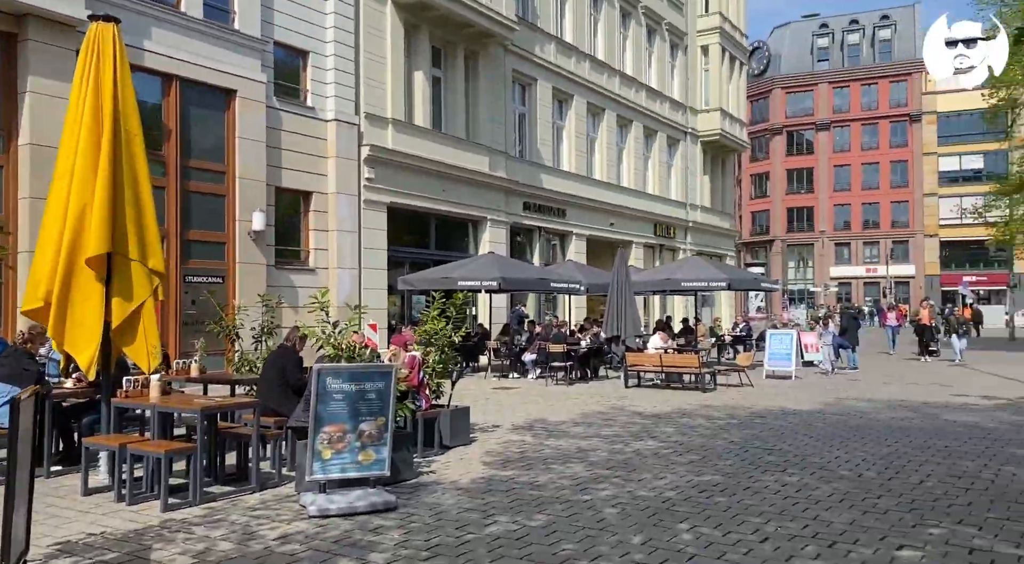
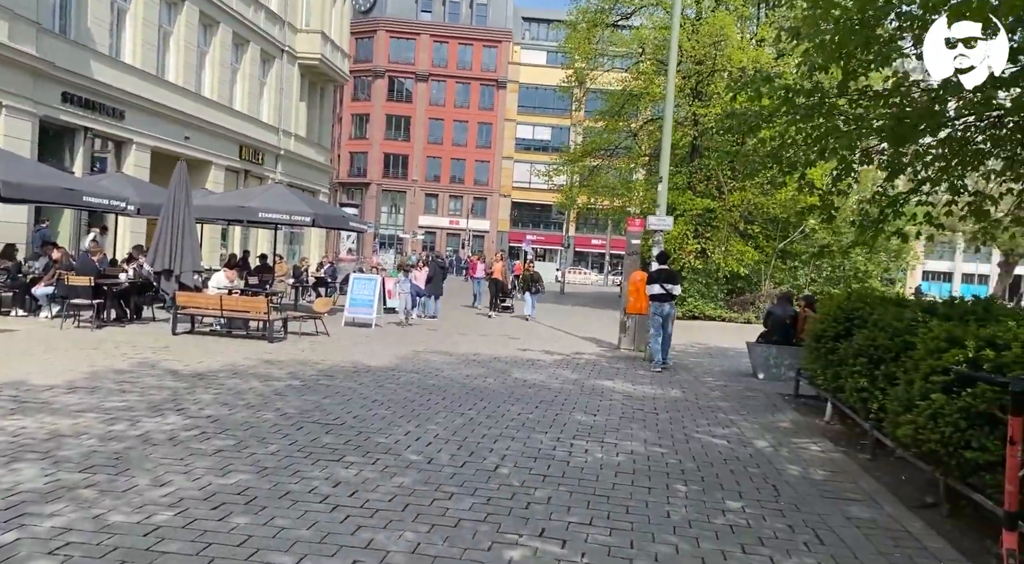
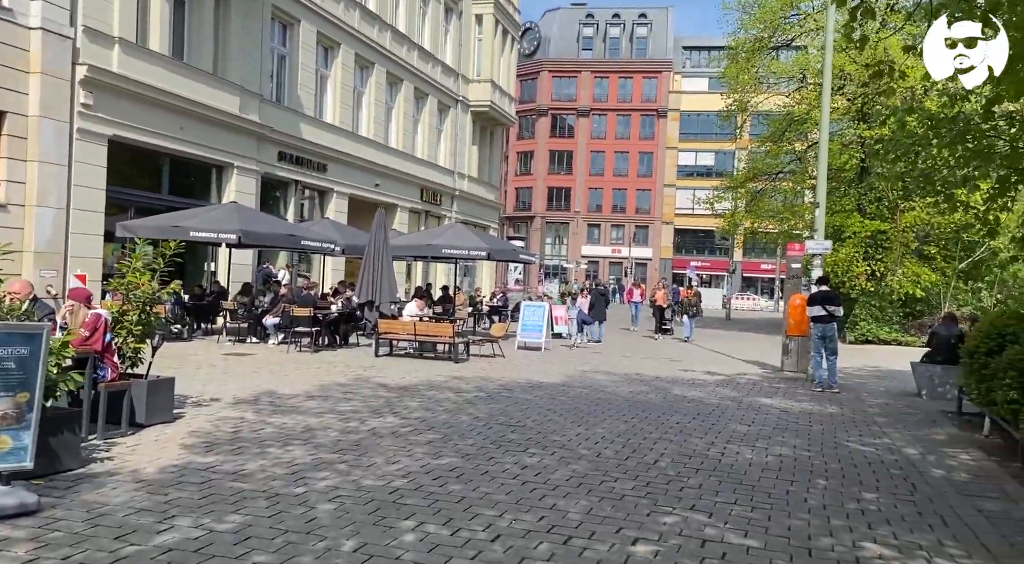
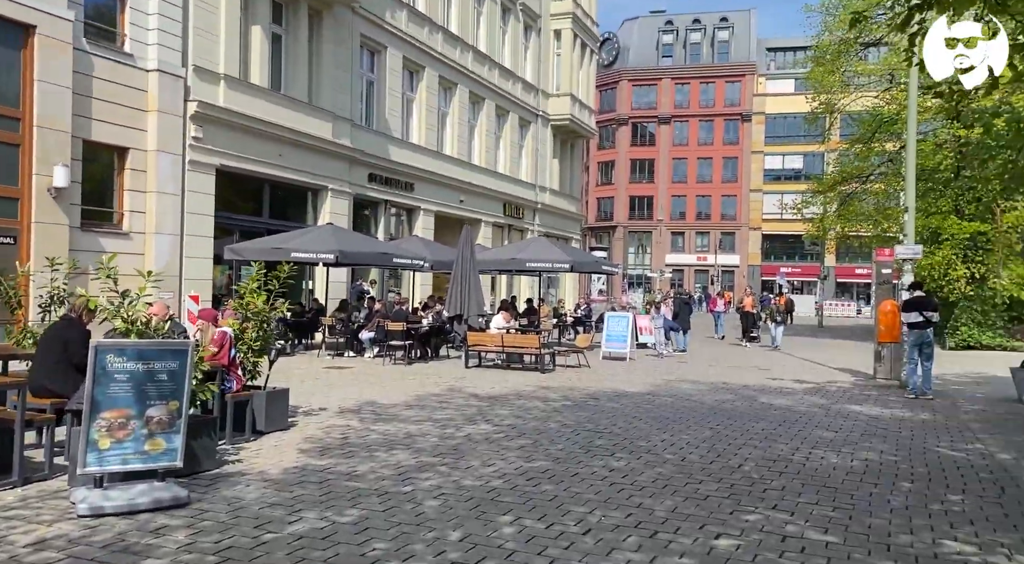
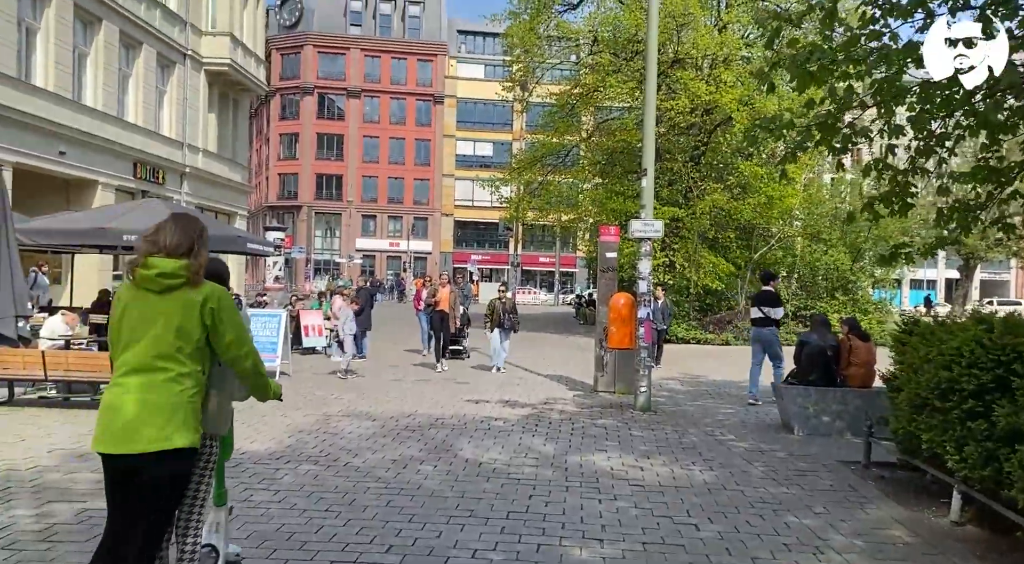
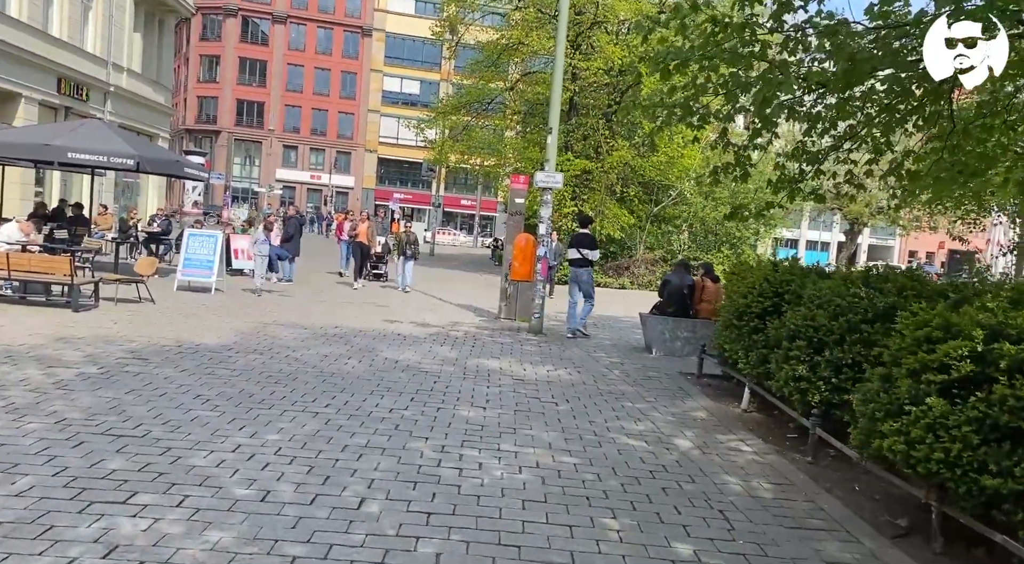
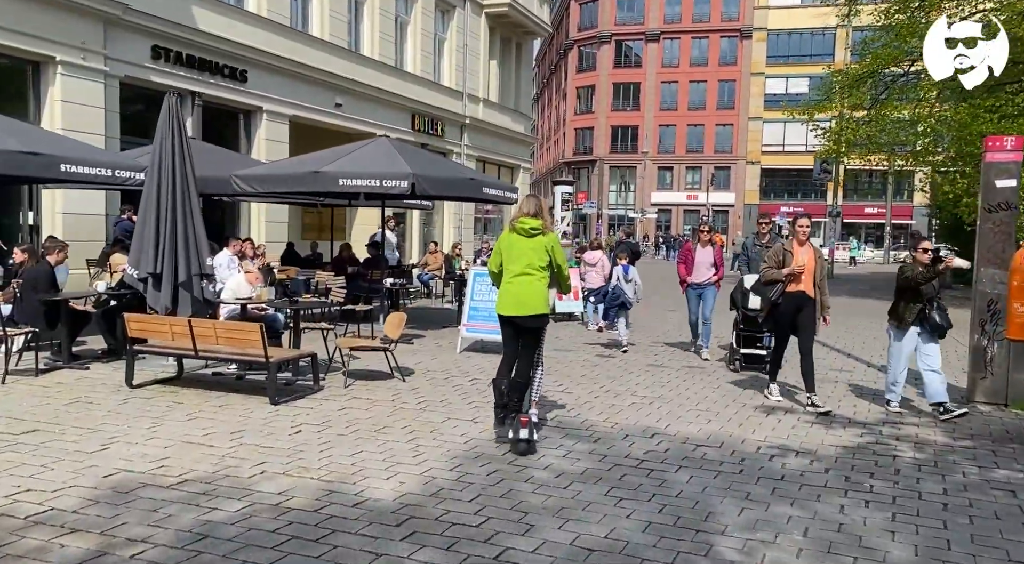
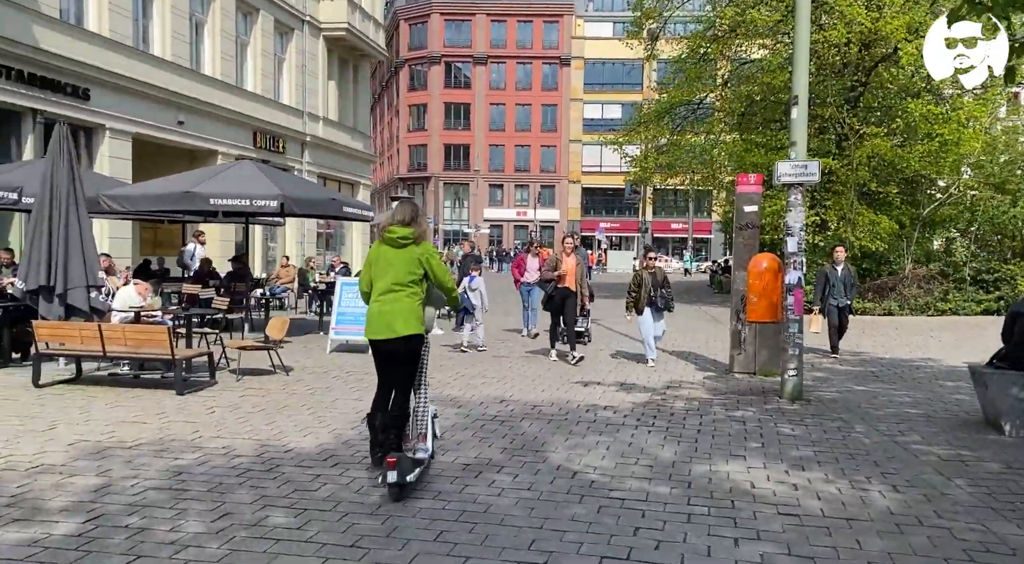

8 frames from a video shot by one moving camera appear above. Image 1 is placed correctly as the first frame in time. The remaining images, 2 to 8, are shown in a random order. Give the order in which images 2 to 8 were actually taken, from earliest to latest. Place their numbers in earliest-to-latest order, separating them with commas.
4, 3, 2, 6, 5, 8, 7
